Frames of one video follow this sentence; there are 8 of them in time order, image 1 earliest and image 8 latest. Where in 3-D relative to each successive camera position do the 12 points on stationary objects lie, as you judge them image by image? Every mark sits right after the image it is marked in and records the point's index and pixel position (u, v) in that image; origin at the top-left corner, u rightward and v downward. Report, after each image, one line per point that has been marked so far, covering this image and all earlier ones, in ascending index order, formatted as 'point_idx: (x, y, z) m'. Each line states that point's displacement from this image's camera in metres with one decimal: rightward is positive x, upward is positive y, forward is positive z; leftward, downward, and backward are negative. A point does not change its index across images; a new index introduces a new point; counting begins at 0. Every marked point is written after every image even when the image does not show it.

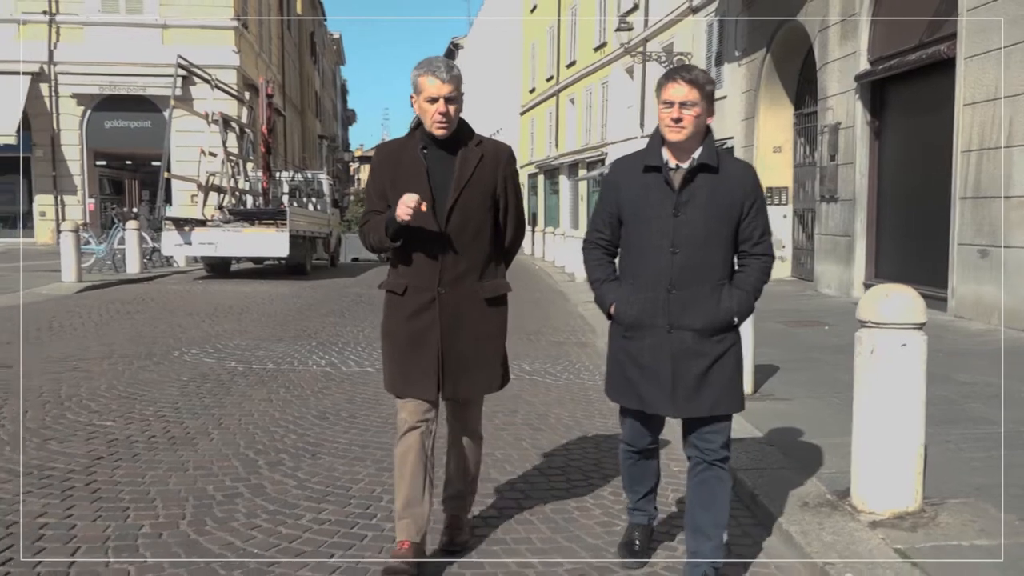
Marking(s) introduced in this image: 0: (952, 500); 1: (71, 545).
0: (+1.8, -0.9, +3.9) m
1: (-1.5, -0.9, +3.4) m
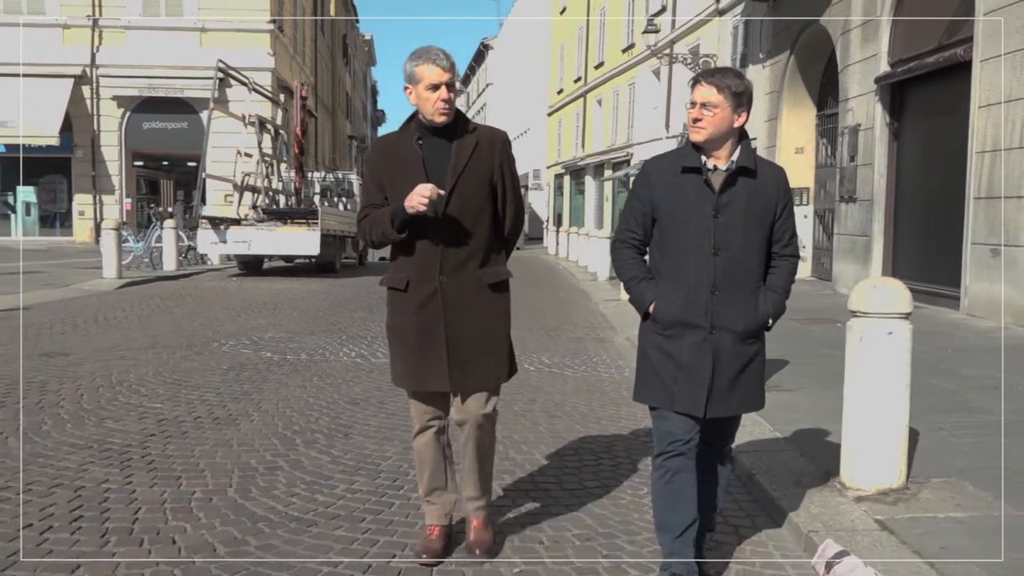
0: (+1.9, -0.8, +4.2) m
1: (-1.5, -0.8, +3.8) m
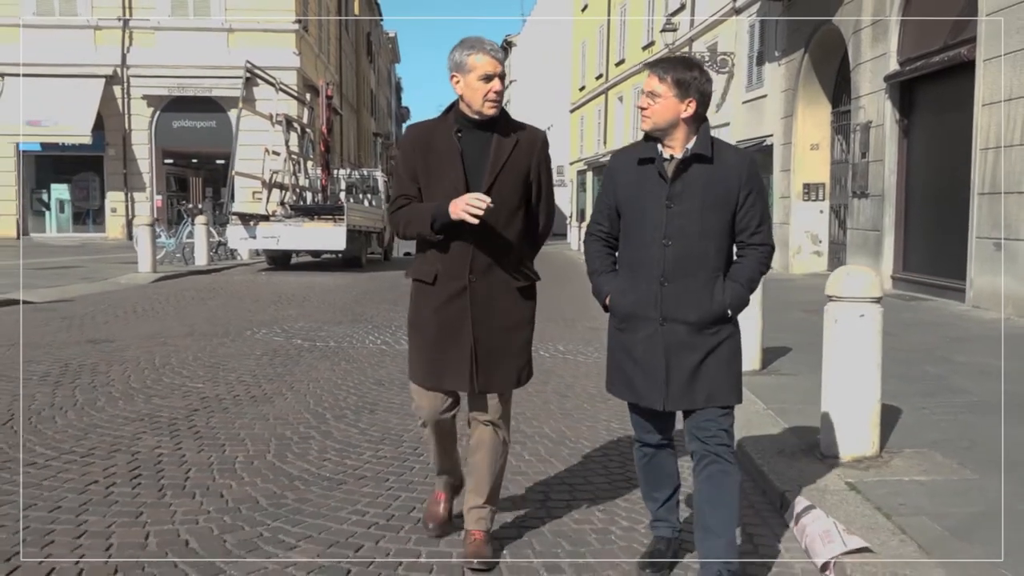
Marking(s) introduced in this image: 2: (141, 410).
0: (+1.9, -0.8, +4.6) m
1: (-1.4, -0.8, +4.3) m
2: (-2.1, -0.7, +5.3) m
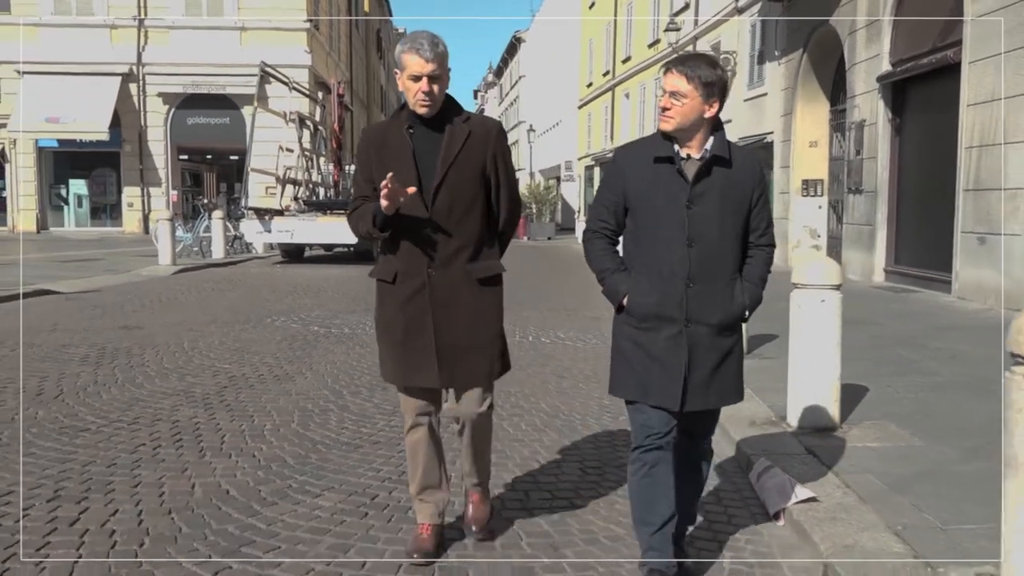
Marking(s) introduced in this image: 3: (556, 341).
0: (+1.9, -0.7, +5.2) m
1: (-1.5, -0.7, +4.8) m
2: (-2.1, -0.6, +5.9) m
3: (+0.4, -0.5, +8.6) m
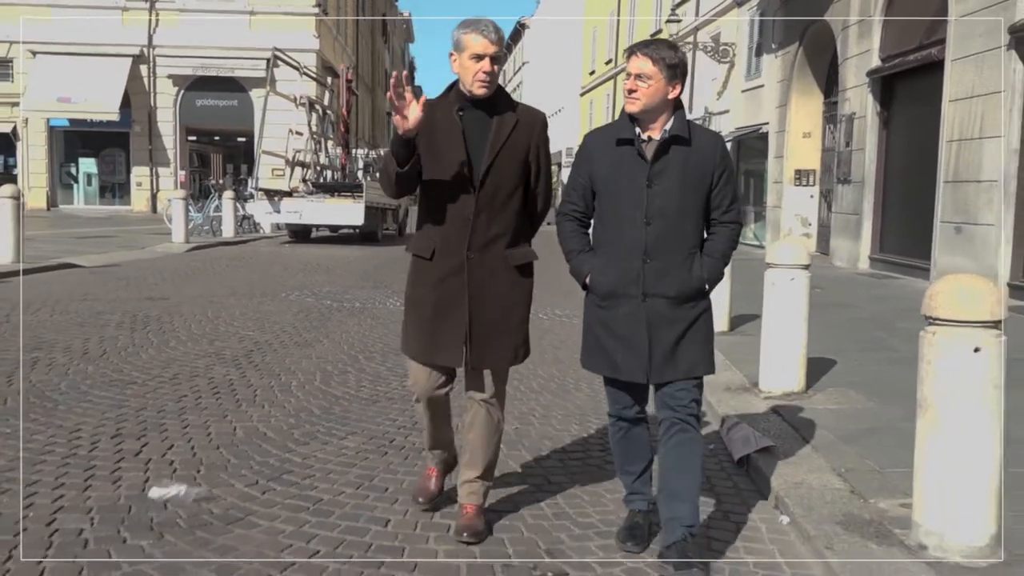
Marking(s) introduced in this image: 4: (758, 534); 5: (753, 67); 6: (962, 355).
0: (+1.9, -0.6, +5.7) m
1: (-1.5, -0.6, +5.4) m
2: (-2.1, -0.4, +6.5) m
3: (+0.4, -0.3, +9.2) m
4: (+0.9, -0.9, +3.6) m
5: (+4.9, +4.5, +19.4) m
6: (+1.4, -0.2, +3.0) m
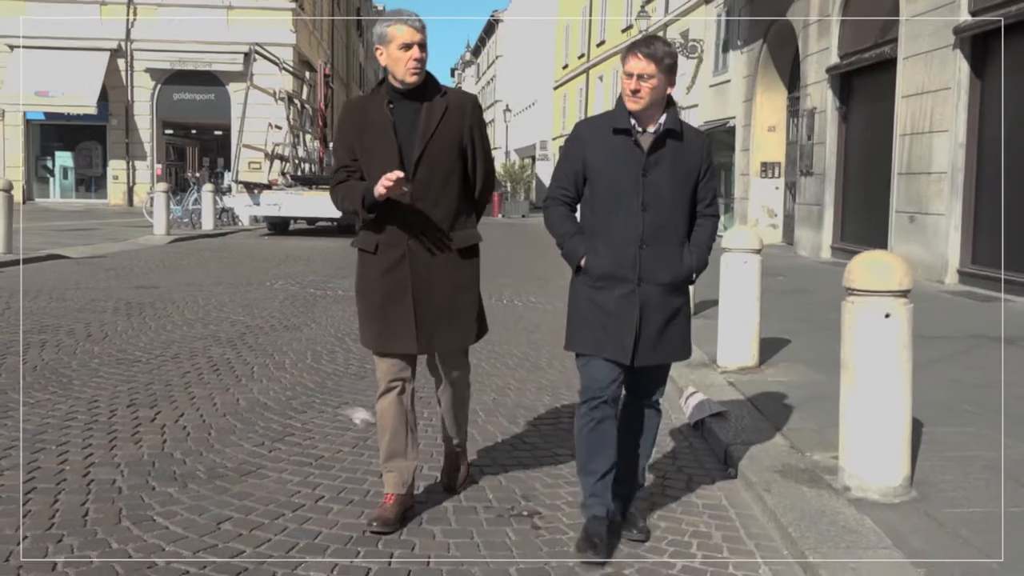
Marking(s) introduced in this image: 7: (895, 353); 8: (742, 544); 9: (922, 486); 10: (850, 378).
0: (+1.8, -0.5, +6.3) m
1: (-1.6, -0.5, +5.8) m
2: (-2.2, -0.3, +6.9) m
3: (+0.2, -0.2, +9.6) m
4: (+0.8, -0.8, +4.1) m
5: (+4.4, +4.7, +20.0) m
6: (+1.3, -0.1, +3.5) m
7: (+1.4, -0.3, +3.5) m
8: (+0.8, -0.9, +3.4) m
9: (+1.6, -0.8, +3.7) m
10: (+1.3, -0.3, +3.6) m
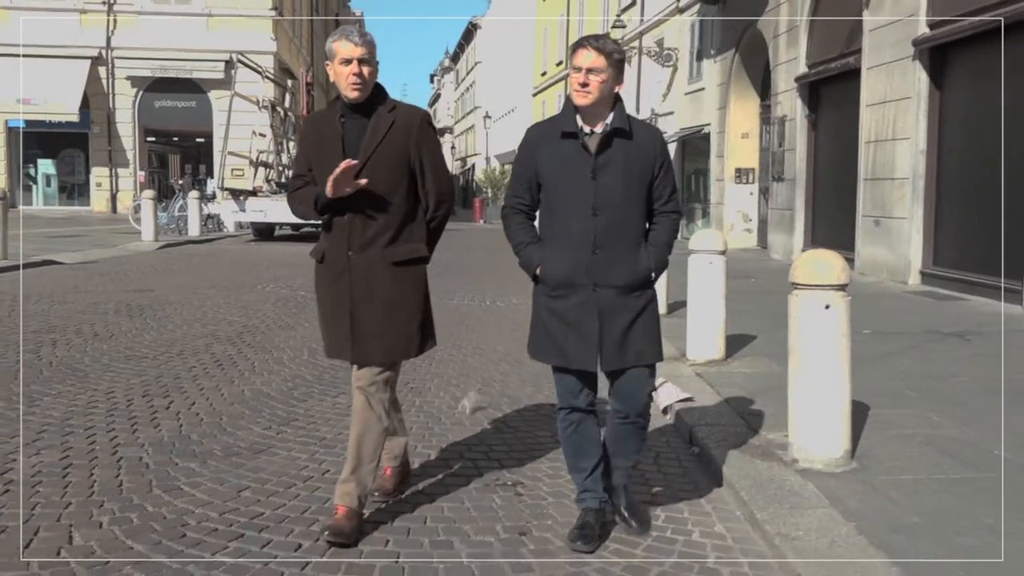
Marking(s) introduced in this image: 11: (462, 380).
0: (+1.6, -0.5, +6.7) m
1: (-1.7, -0.5, +6.2) m
2: (-2.4, -0.3, +7.3) m
3: (0.0, -0.2, +10.1) m
4: (+0.8, -0.8, +4.5) m
5: (+3.9, +4.7, +20.5) m
6: (+1.3, -0.1, +4.0) m
7: (+1.4, -0.2, +4.0) m
8: (+0.7, -0.9, +3.8) m
9: (+1.6, -0.8, +4.2) m
10: (+1.2, -0.3, +4.1) m
11: (-0.3, -0.6, +6.1) m
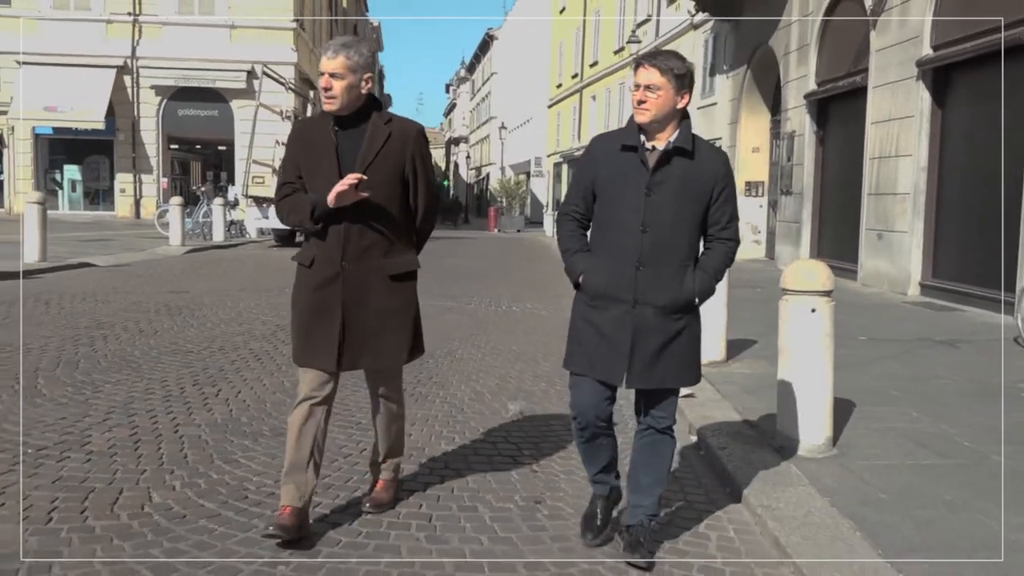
0: (+1.8, -0.5, +7.2) m
1: (-1.6, -0.5, +6.7) m
2: (-2.2, -0.3, +7.8) m
3: (+0.1, -0.2, +10.6) m
4: (+0.8, -0.8, +5.0) m
5: (+4.3, +4.4, +21.0) m
6: (+1.4, -0.1, +4.5) m
7: (+1.4, -0.2, +4.5) m
8: (+0.8, -0.9, +4.3) m
9: (+1.6, -0.8, +4.7) m
10: (+1.3, -0.3, +4.5) m
11: (-0.2, -0.6, +6.6) m
